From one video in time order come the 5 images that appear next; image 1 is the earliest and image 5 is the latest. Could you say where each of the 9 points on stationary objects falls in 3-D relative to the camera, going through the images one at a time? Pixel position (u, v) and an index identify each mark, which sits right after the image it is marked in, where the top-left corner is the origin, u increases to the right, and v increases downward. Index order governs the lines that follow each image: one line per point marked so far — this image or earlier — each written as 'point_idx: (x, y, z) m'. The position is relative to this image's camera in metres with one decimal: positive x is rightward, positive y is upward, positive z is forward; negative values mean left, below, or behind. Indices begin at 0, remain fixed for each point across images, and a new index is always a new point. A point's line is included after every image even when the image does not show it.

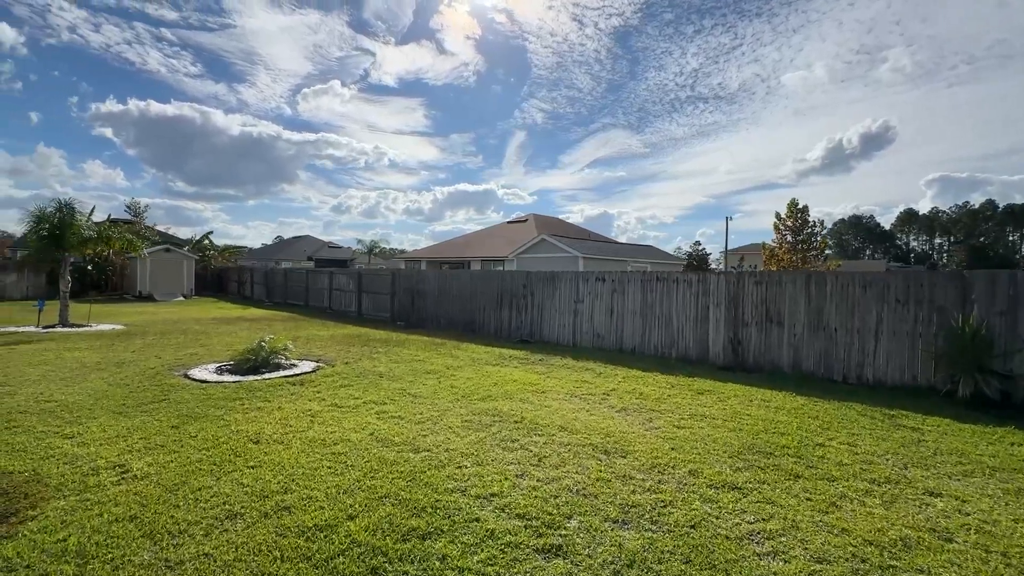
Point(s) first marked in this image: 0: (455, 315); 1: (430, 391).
0: (-1.5, -0.7, +12.2) m
1: (-0.9, -1.2, +5.4) m
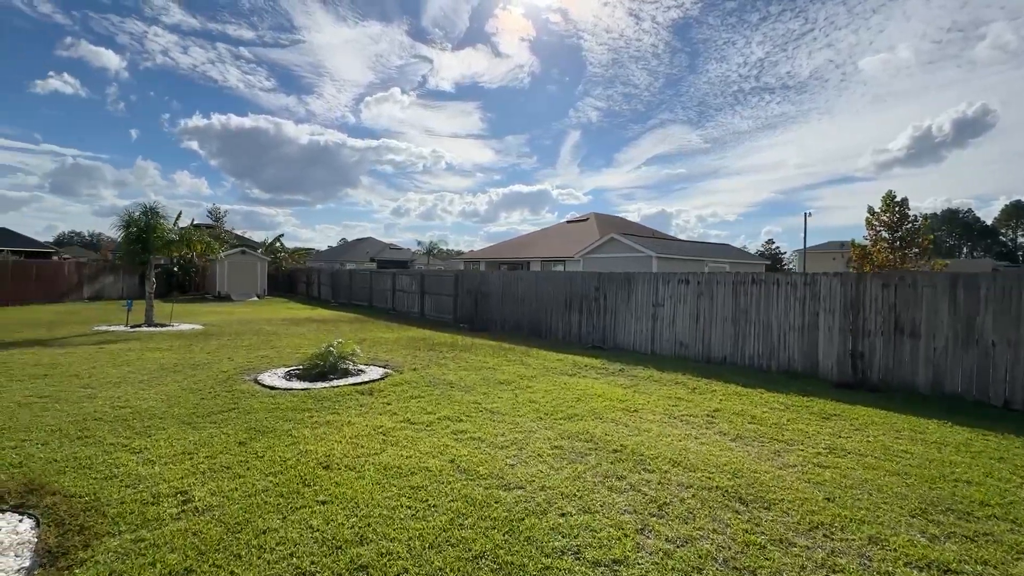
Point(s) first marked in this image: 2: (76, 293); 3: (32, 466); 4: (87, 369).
0: (+0.2, -0.8, +11.7) m
1: (0.0, -1.2, +4.9) m
2: (-15.9, -0.2, +17.2) m
3: (-3.1, -1.2, +3.1) m
4: (-5.5, -1.1, +6.1) m
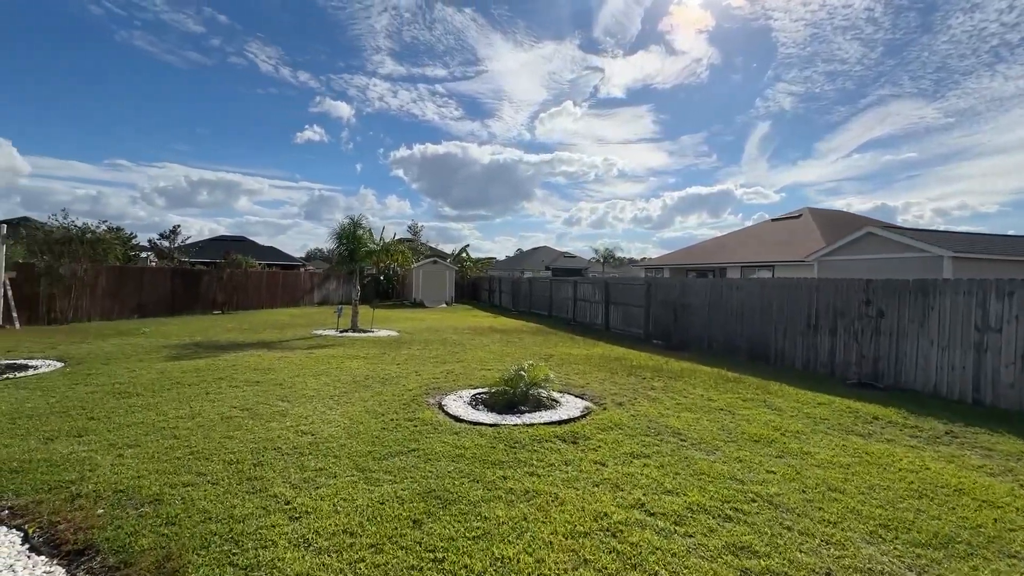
0: (+4.4, -1.0, +9.3) m
1: (+1.8, -1.3, +3.0) m
2: (-8.7, -0.4, +20.1) m
3: (-1.7, -1.2, +2.4) m
4: (-2.9, -1.2, +6.1) m
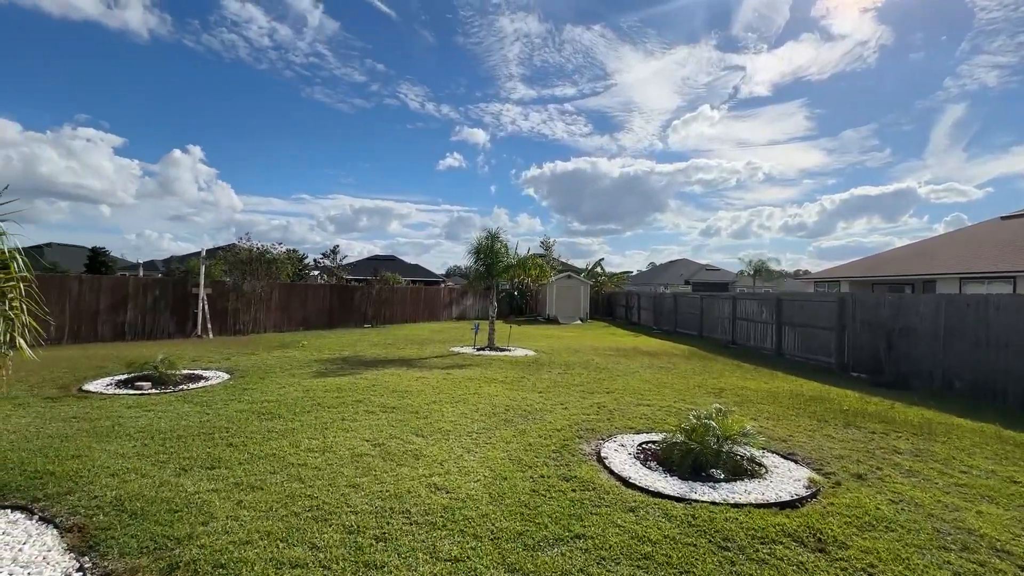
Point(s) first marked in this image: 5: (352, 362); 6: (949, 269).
0: (+6.9, -1.3, +6.6) m
1: (+2.7, -1.4, +1.3) m
2: (-2.8, -1.1, +20.6) m
3: (-0.9, -1.3, +1.7) m
4: (-1.0, -1.4, +5.5) m
5: (-2.9, -1.4, +8.6) m
6: (+14.7, +0.6, +15.5) m
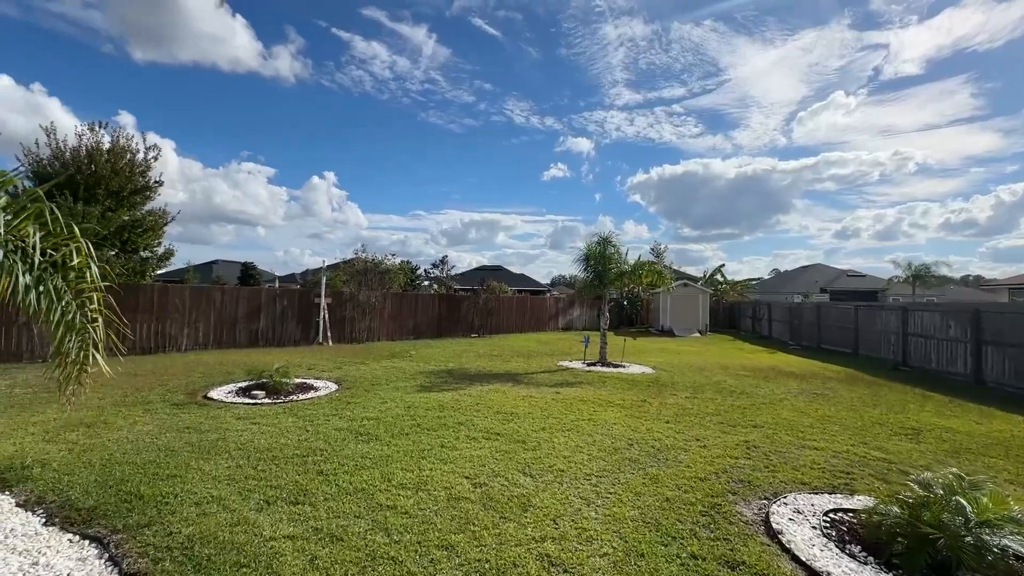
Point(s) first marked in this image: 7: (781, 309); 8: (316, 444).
0: (+8.2, -1.3, +4.1) m
1: (+2.9, -1.4, -0.2) m
2: (+1.8, -1.5, +19.9) m
3: (-0.5, -1.3, +1.0) m
4: (+0.2, -1.5, +4.8) m
5: (-1.0, -1.5, +8.2) m
6: (+17.7, +0.5, +11.1) m
7: (+10.1, -0.8, +17.7) m
8: (-1.8, -1.4, +4.2) m
